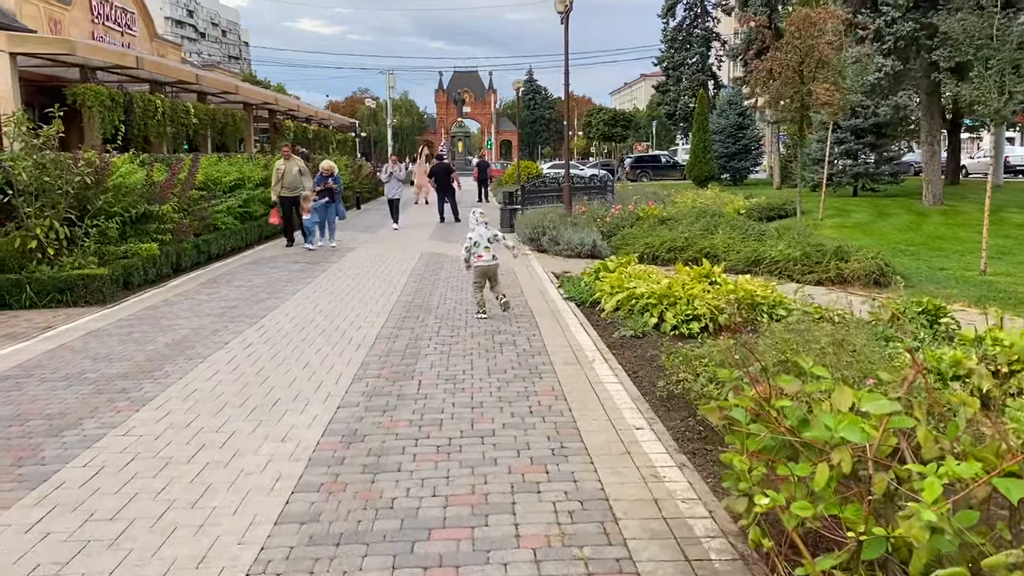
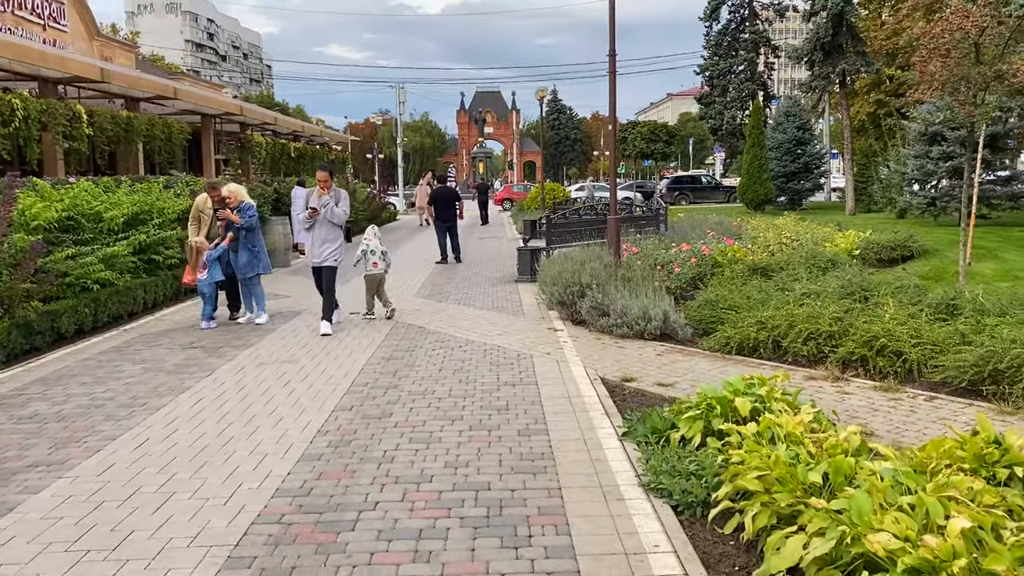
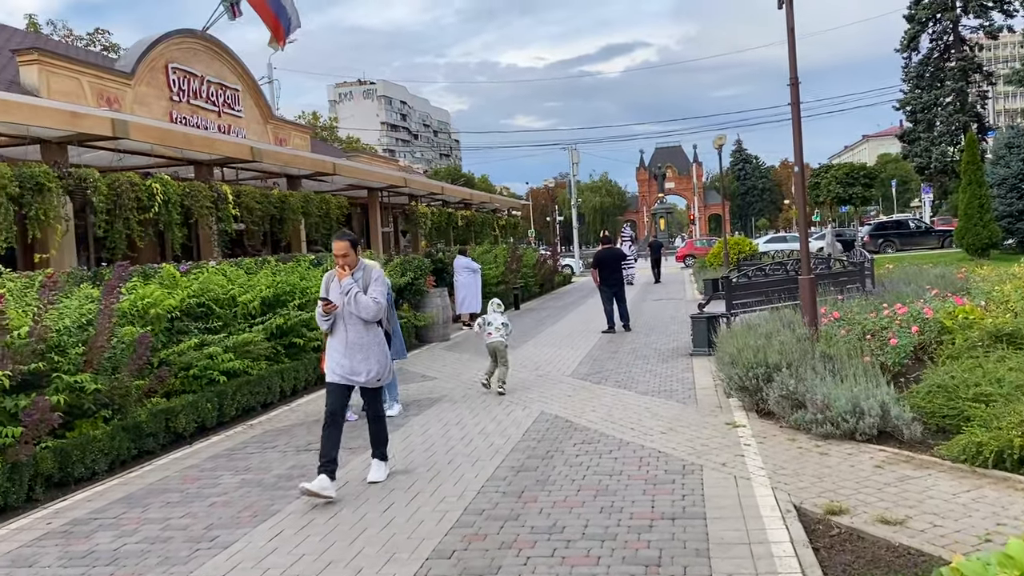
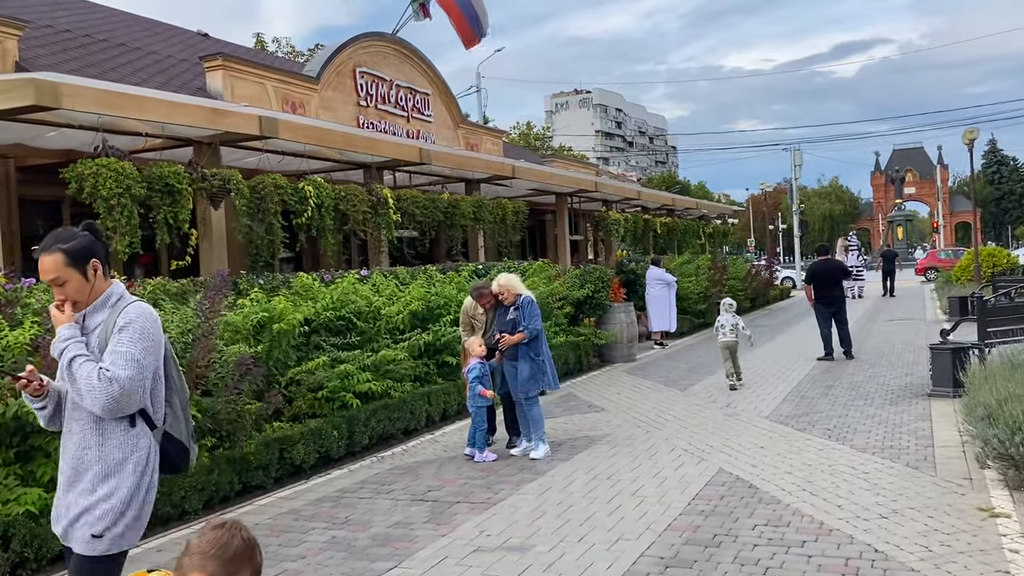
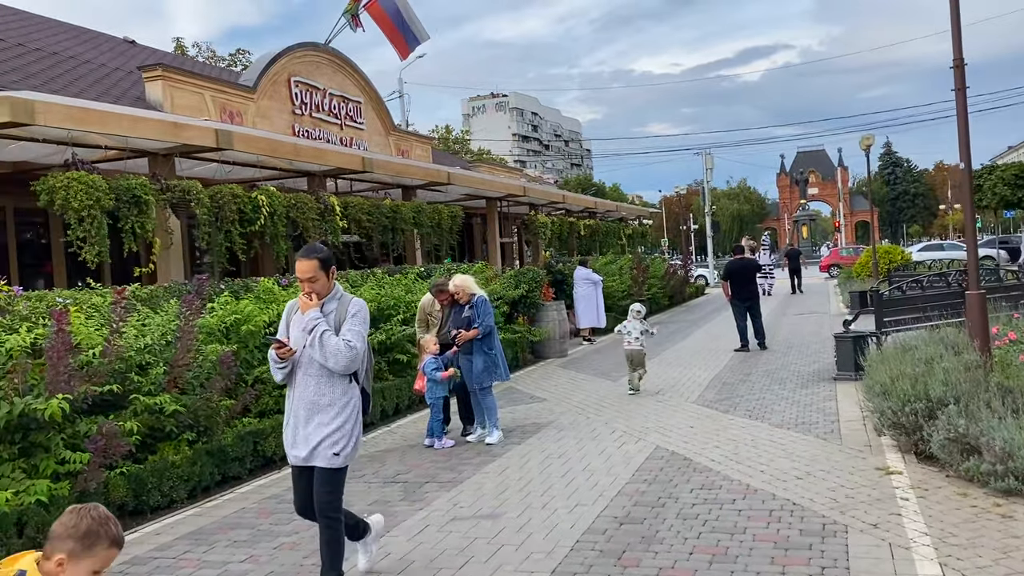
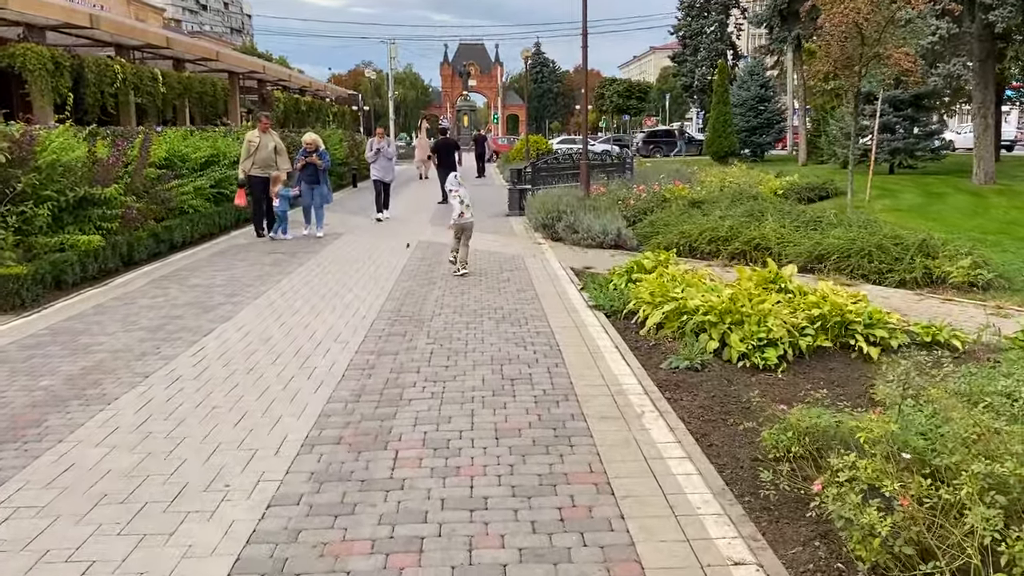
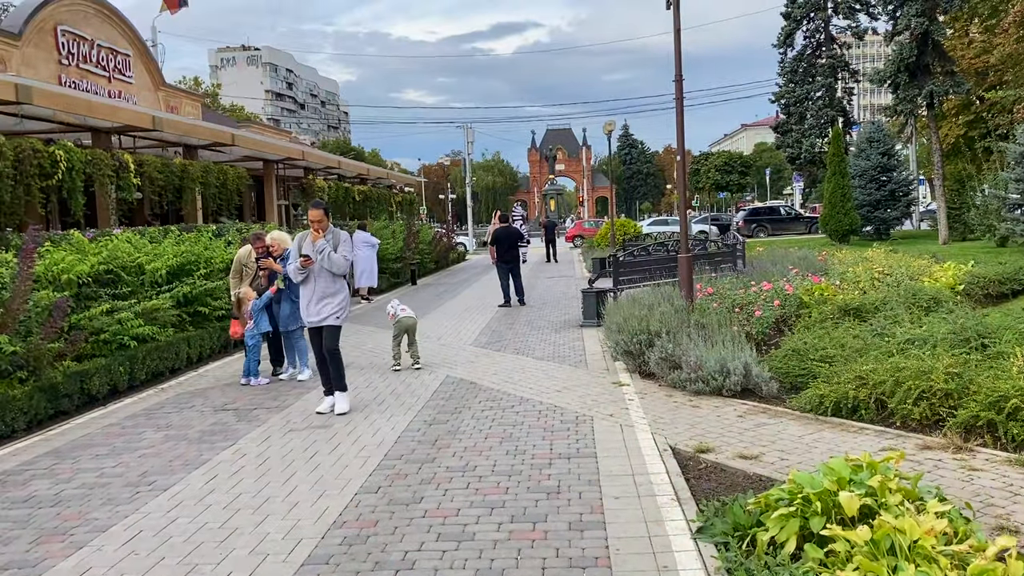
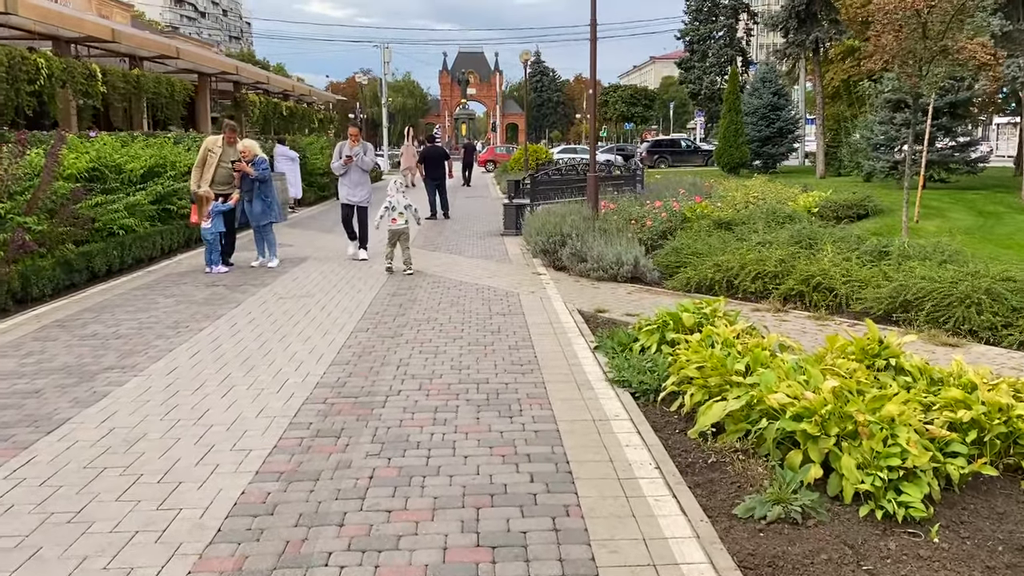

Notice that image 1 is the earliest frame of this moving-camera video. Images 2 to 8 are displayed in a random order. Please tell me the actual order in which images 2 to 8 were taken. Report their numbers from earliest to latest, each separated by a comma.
6, 8, 2, 7, 3, 5, 4
